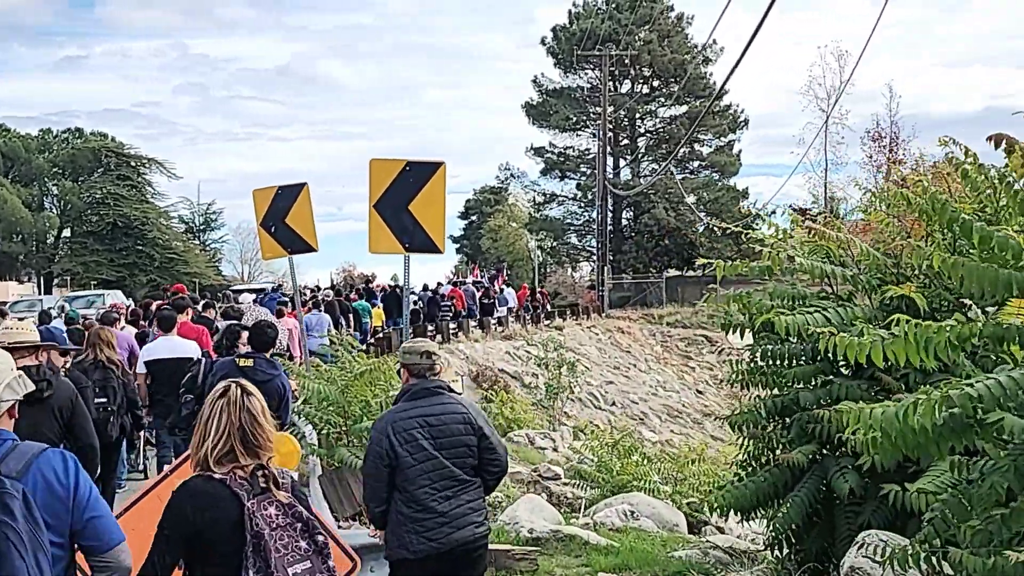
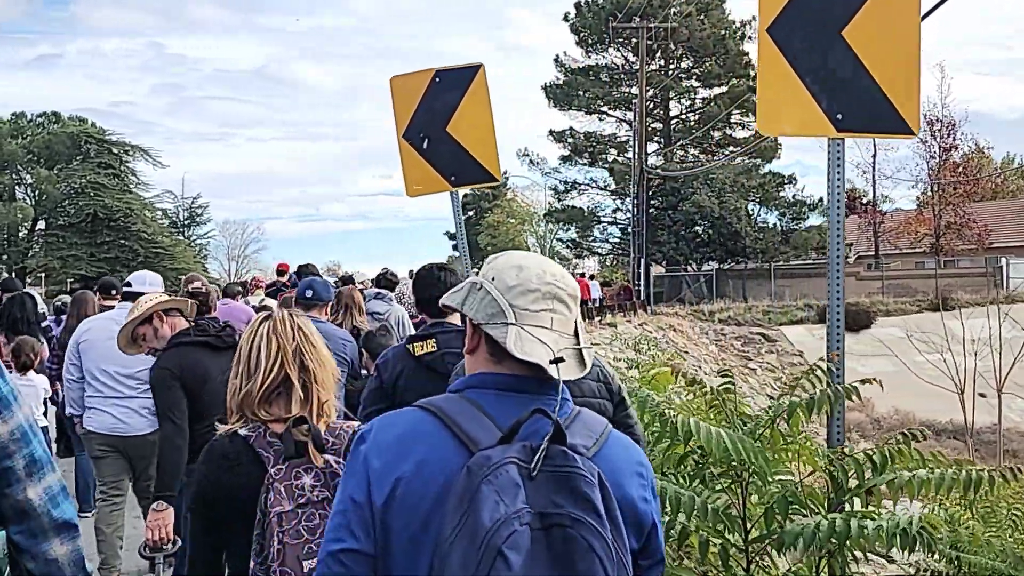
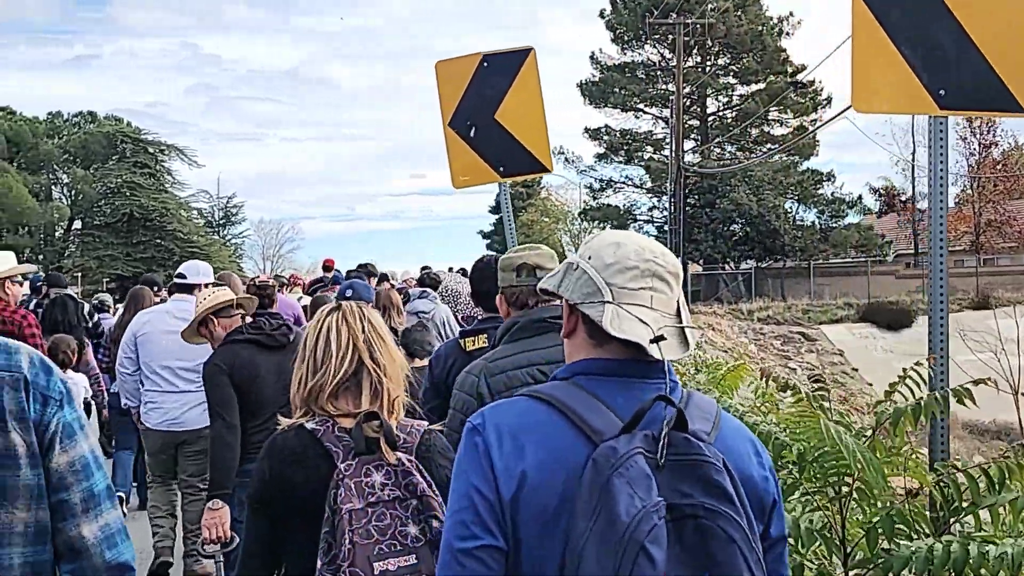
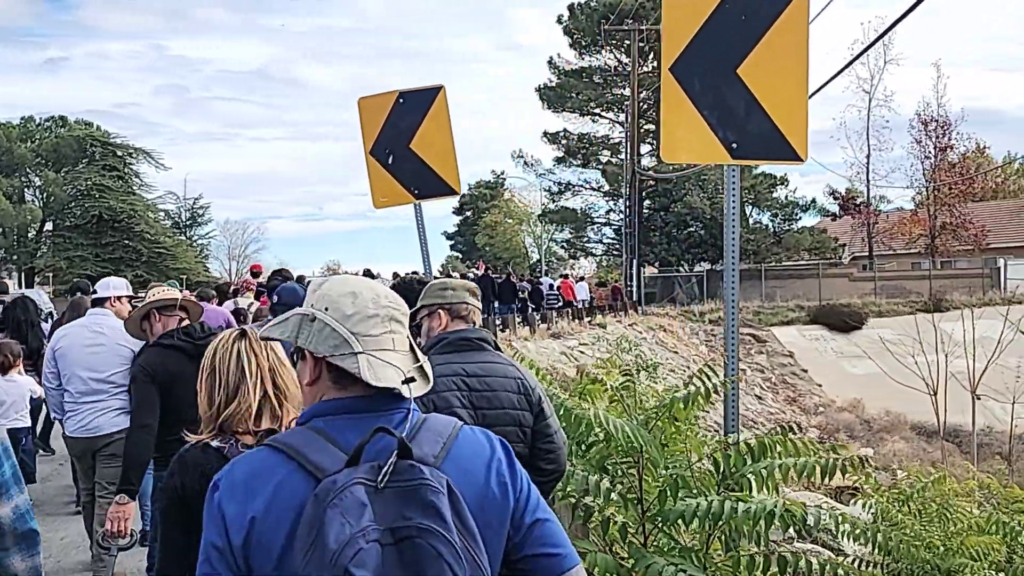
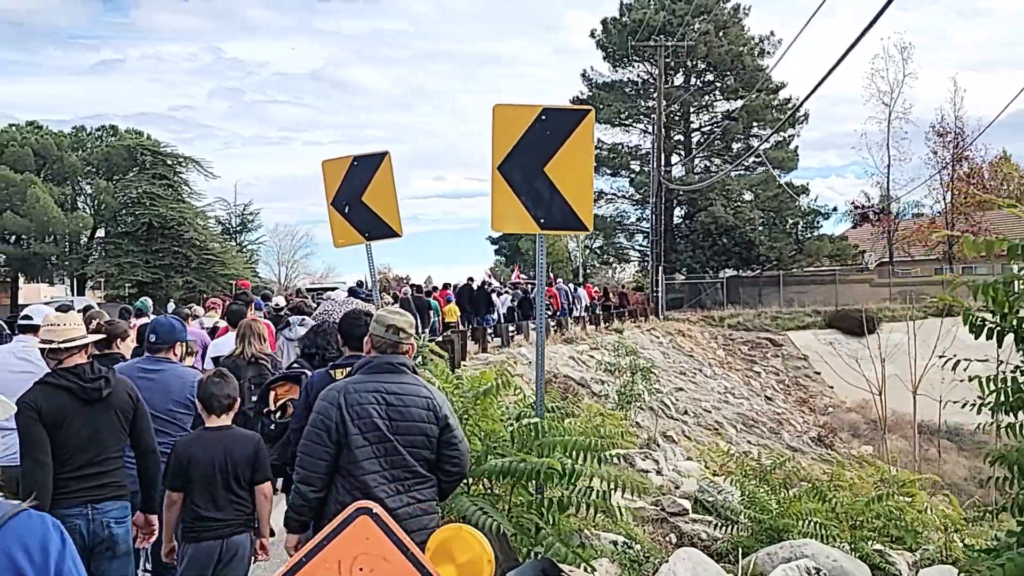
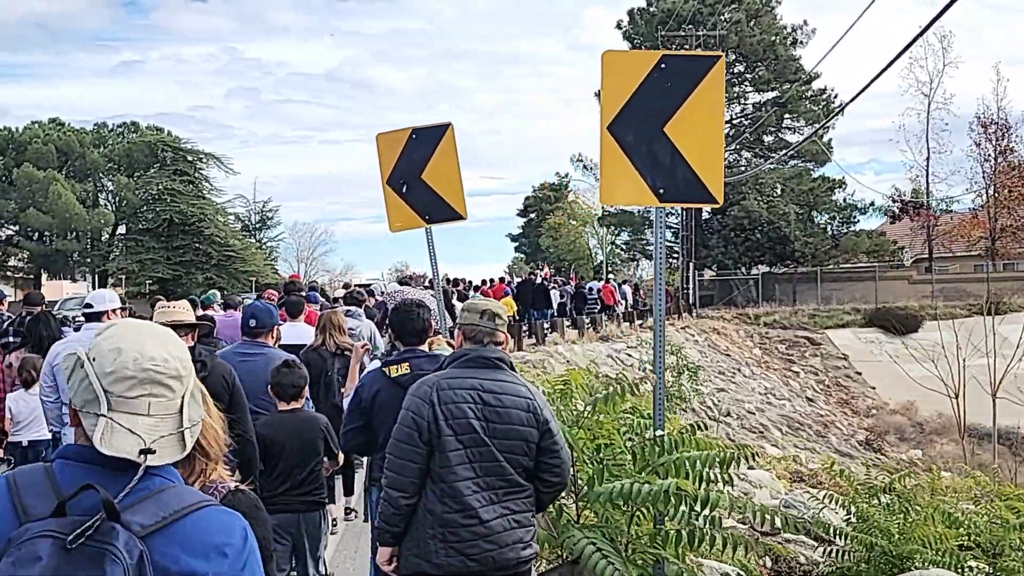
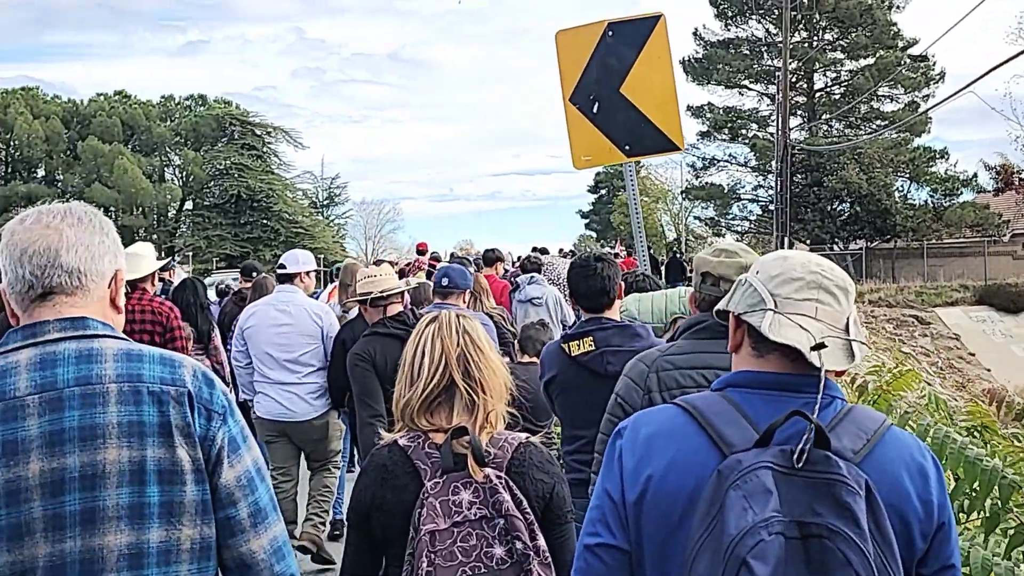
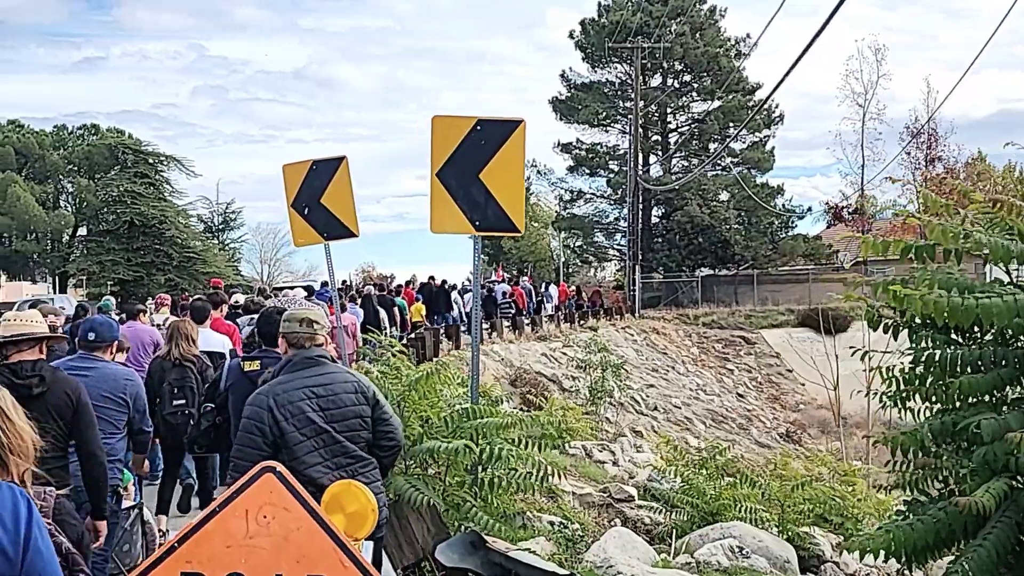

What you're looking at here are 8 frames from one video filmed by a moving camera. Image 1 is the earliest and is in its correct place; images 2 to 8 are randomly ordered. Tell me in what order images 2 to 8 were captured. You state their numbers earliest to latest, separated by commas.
8, 5, 6, 4, 2, 3, 7
